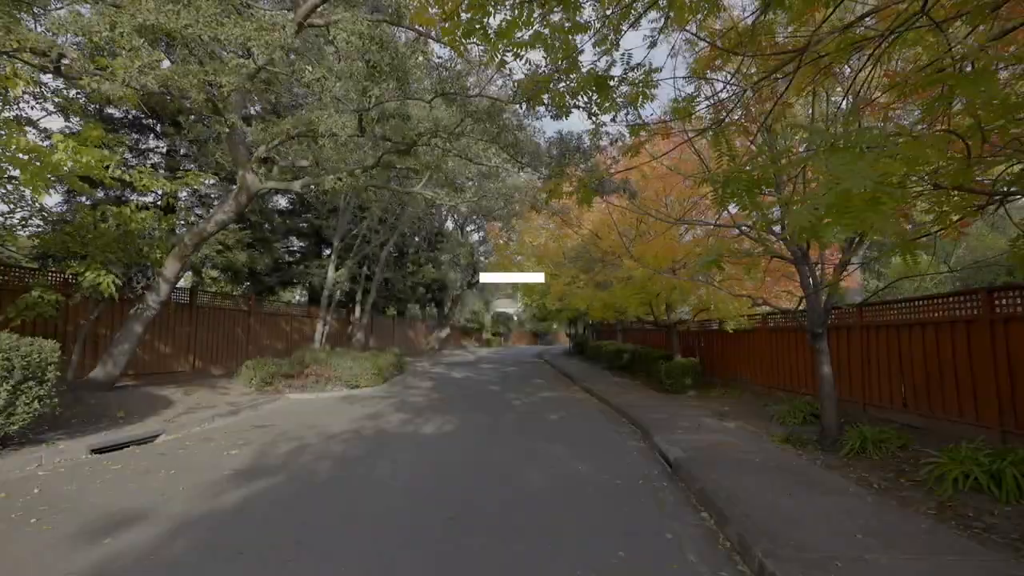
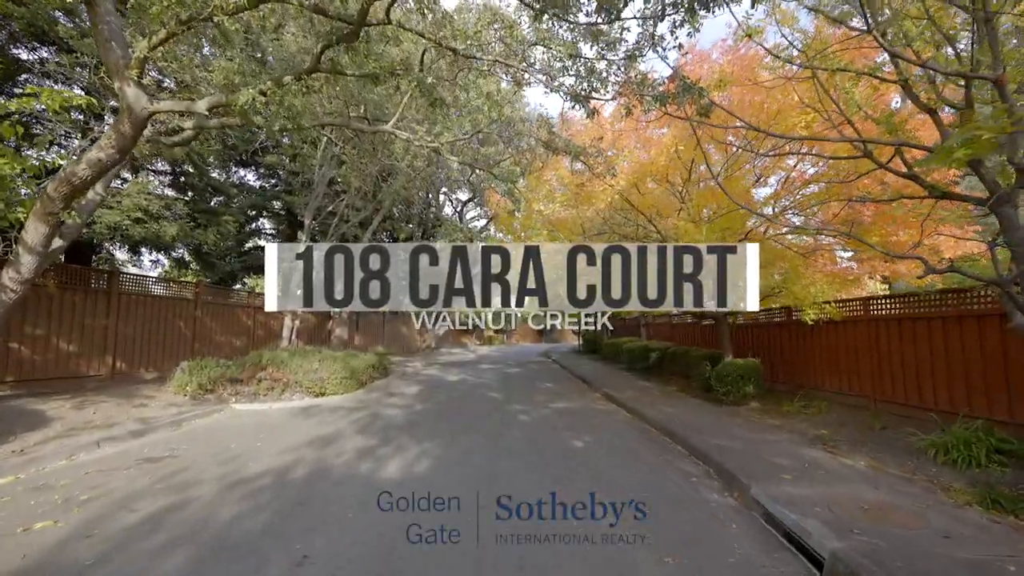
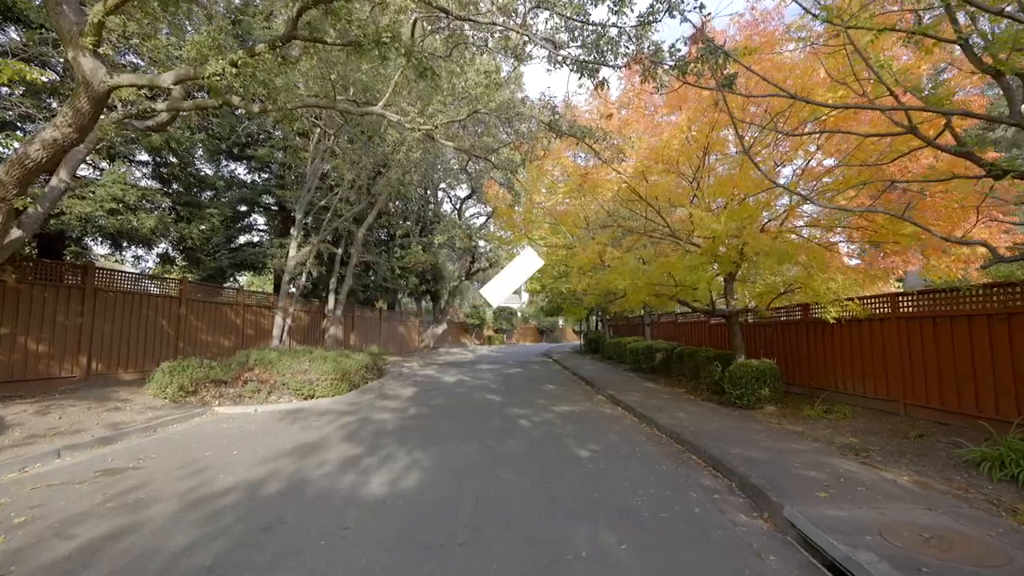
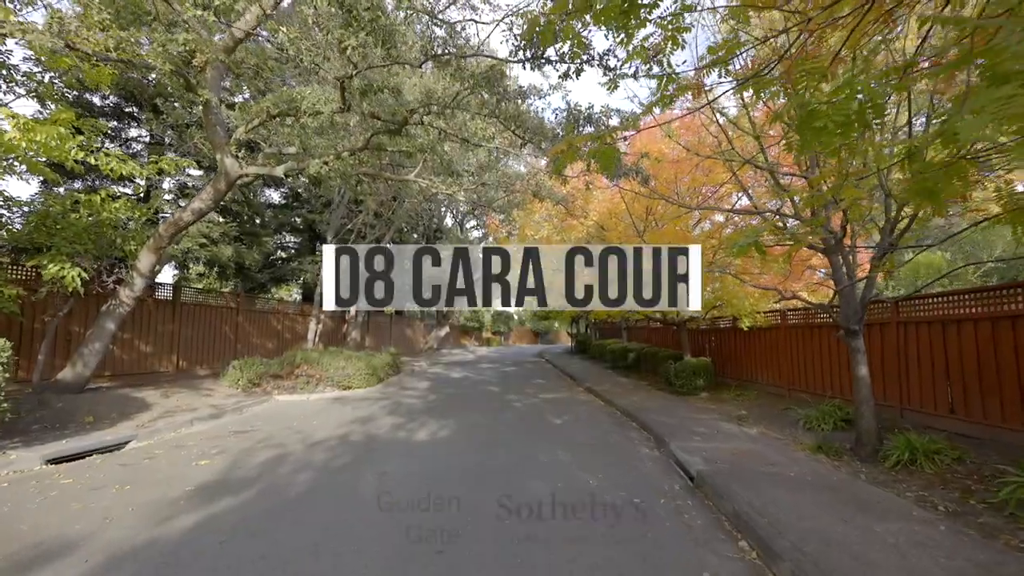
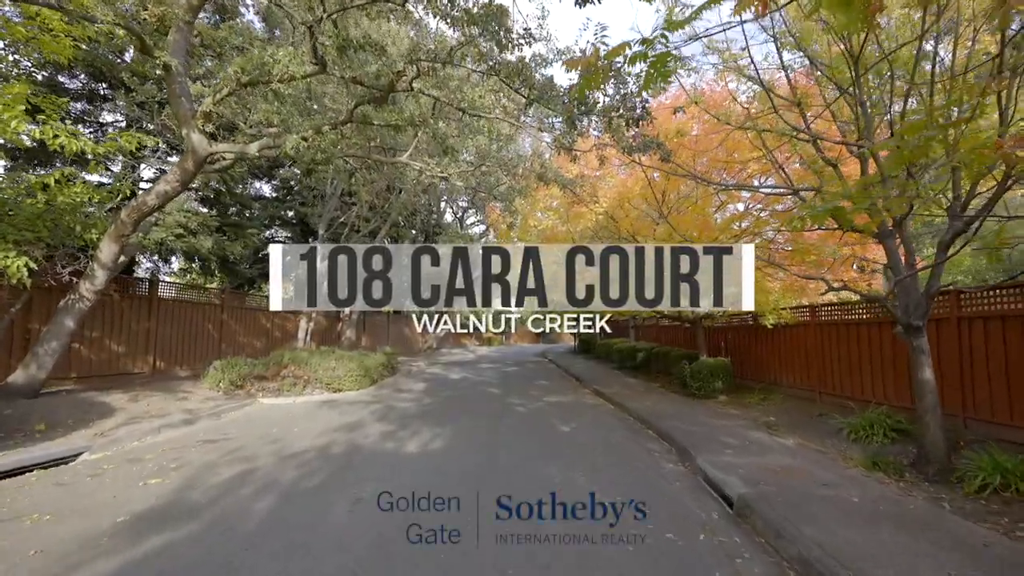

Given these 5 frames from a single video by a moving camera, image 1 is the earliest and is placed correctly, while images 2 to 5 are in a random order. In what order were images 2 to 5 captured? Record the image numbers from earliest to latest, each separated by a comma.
4, 5, 2, 3
